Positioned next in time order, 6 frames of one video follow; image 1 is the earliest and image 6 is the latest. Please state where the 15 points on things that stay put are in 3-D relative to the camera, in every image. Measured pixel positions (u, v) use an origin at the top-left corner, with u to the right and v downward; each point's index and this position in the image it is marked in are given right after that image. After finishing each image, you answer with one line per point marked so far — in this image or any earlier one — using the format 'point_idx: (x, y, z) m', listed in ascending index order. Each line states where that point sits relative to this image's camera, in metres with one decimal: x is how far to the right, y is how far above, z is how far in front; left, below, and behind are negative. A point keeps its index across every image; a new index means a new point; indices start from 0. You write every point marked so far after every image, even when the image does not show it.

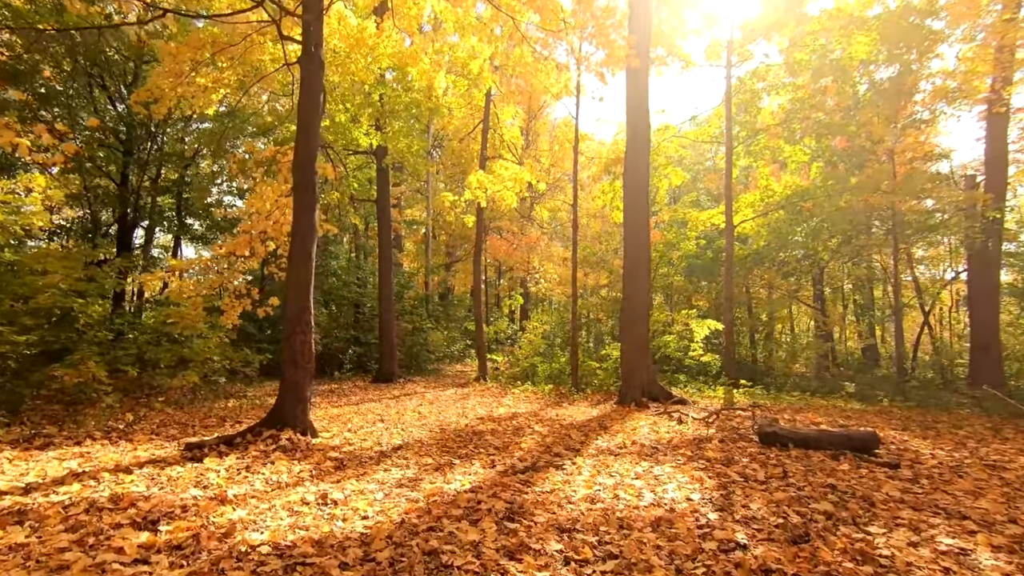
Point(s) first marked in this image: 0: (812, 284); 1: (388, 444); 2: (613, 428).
0: (+10.1, +0.1, +18.1) m
1: (-1.3, -1.6, +5.6) m
2: (+1.2, -1.7, +6.6) m
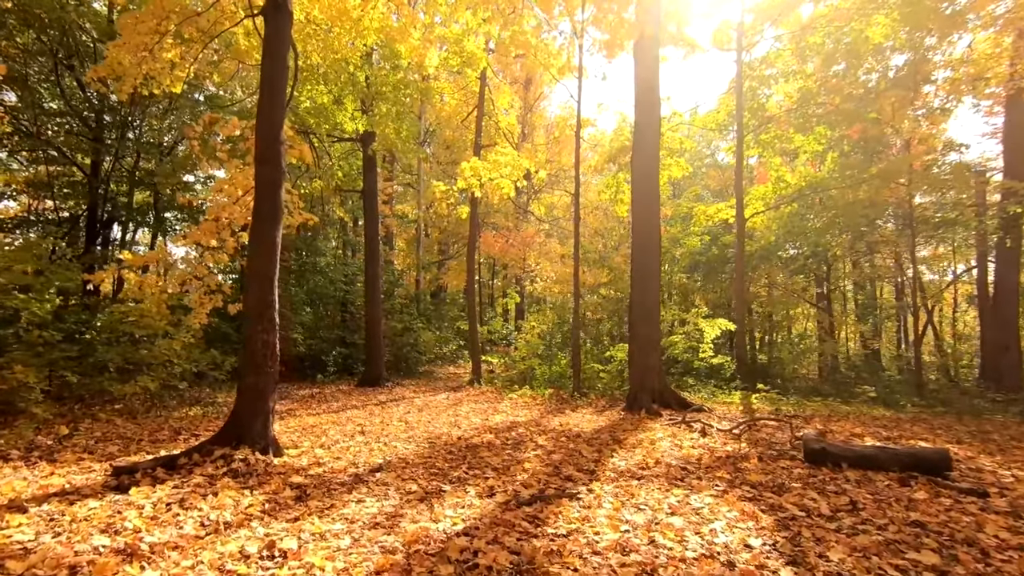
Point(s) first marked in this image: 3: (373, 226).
0: (+9.9, +0.2, +17.4) m
1: (-1.3, -1.5, +4.7) m
2: (+1.2, -1.6, +5.7) m
3: (-3.3, +1.5, +12.7) m
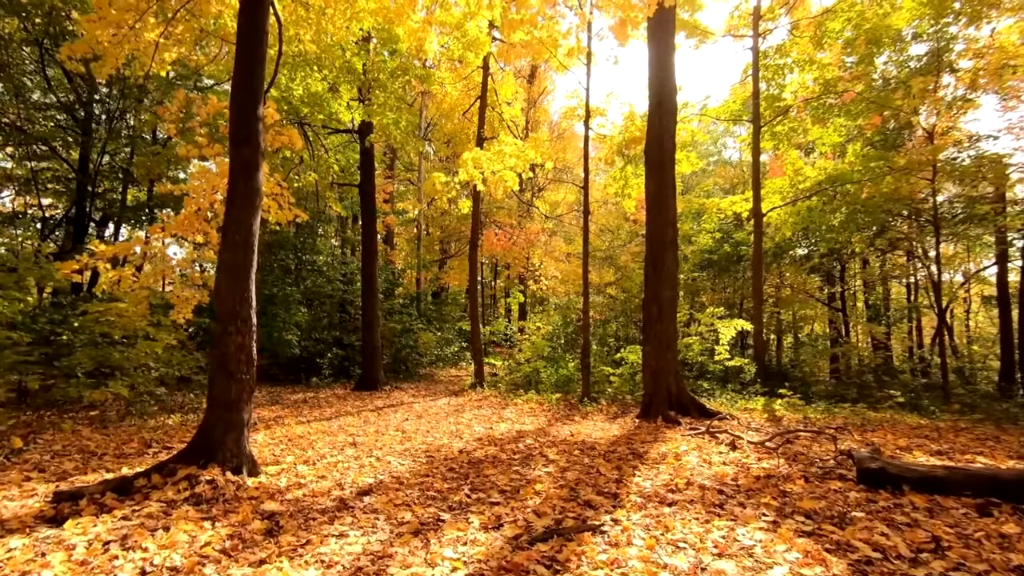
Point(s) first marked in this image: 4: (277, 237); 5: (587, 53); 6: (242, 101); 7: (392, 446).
0: (+10.1, +0.2, +16.8) m
1: (-1.2, -1.5, +4.1) m
2: (+1.3, -1.6, +5.1) m
3: (-3.2, +1.5, +12.1) m
4: (-5.9, +1.3, +13.5) m
5: (+1.4, +4.5, +10.3) m
6: (-2.2, +1.5, +4.4) m
7: (-1.3, -1.7, +5.6) m
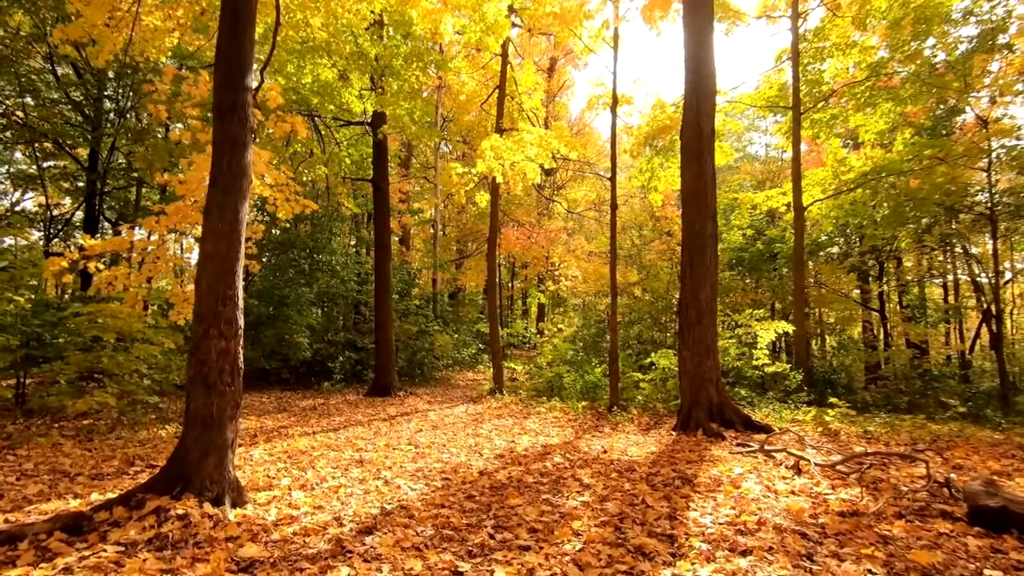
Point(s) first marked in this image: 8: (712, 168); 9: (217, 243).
0: (+10.6, +0.2, +15.8) m
1: (-1.0, -1.5, +3.4) m
2: (+1.5, -1.6, +4.4) m
3: (-2.7, +1.5, +11.5) m
4: (-5.4, +1.3, +13.0) m
5: (+1.8, +4.5, +9.6) m
6: (-2.0, +1.5, +3.8) m
7: (-1.0, -1.6, +5.0) m
8: (+2.8, +1.7, +7.4) m
9: (-2.0, +0.3, +3.7) m
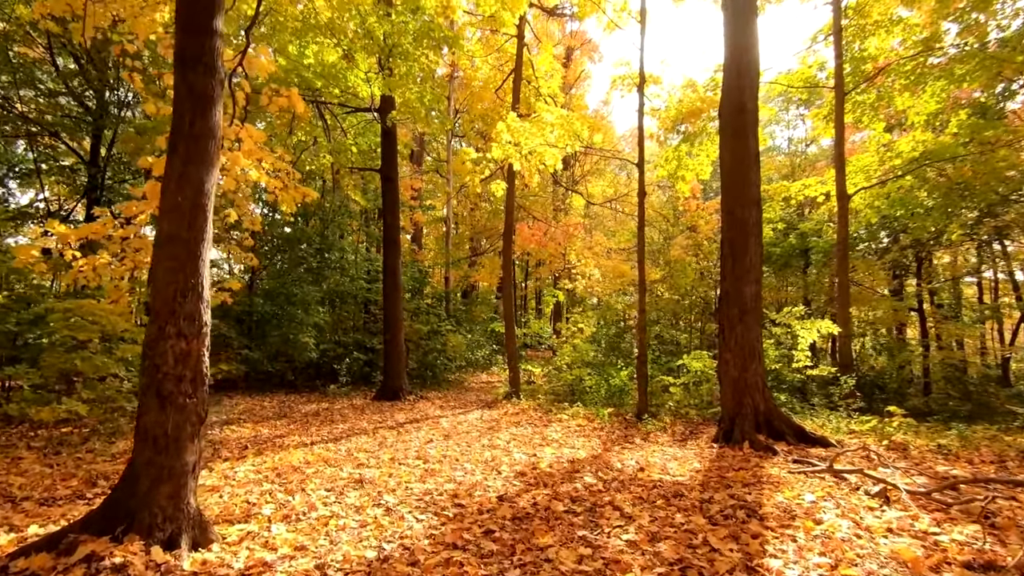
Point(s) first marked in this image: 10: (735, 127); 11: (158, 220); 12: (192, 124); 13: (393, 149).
0: (+11.1, +0.3, +14.8) m
1: (-0.9, -1.4, +2.7) m
2: (+1.7, -1.5, +3.6) m
3: (-2.4, +1.6, +10.9) m
4: (-5.0, +1.3, +12.4) m
5: (+2.1, +4.6, +8.8) m
6: (-1.8, +1.6, +3.1) m
7: (-0.8, -1.6, +4.3) m
8: (+3.0, +1.7, +6.6) m
9: (-1.8, +0.4, +3.0) m
10: (+2.8, +2.0, +6.6) m
11: (-1.9, +0.4, +3.0) m
12: (-1.8, +0.9, +3.0) m
13: (-2.4, +2.8, +10.8) m
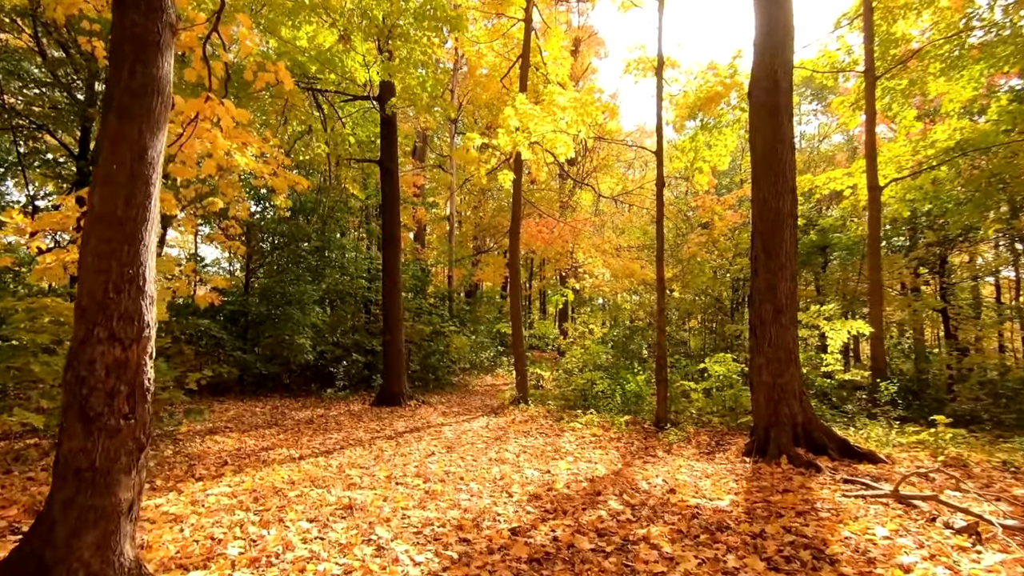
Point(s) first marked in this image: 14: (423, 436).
0: (+11.2, +0.3, +14.1) m
1: (-0.8, -1.4, +2.1) m
2: (+1.8, -1.5, +3.0) m
3: (-2.3, +1.6, +10.3) m
4: (-4.9, +1.3, +11.8) m
5: (+2.2, +4.6, +8.2) m
6: (-1.7, +1.6, +2.5) m
7: (-0.7, -1.5, +3.7) m
8: (+3.1, +1.8, +6.0) m
9: (-1.8, +0.4, +2.4) m
10: (+2.9, +2.0, +6.0) m
11: (-1.8, +0.4, +2.4) m
12: (-1.7, +1.0, +2.4) m
13: (-2.2, +2.8, +10.2) m
14: (-1.1, -1.9, +6.9) m
